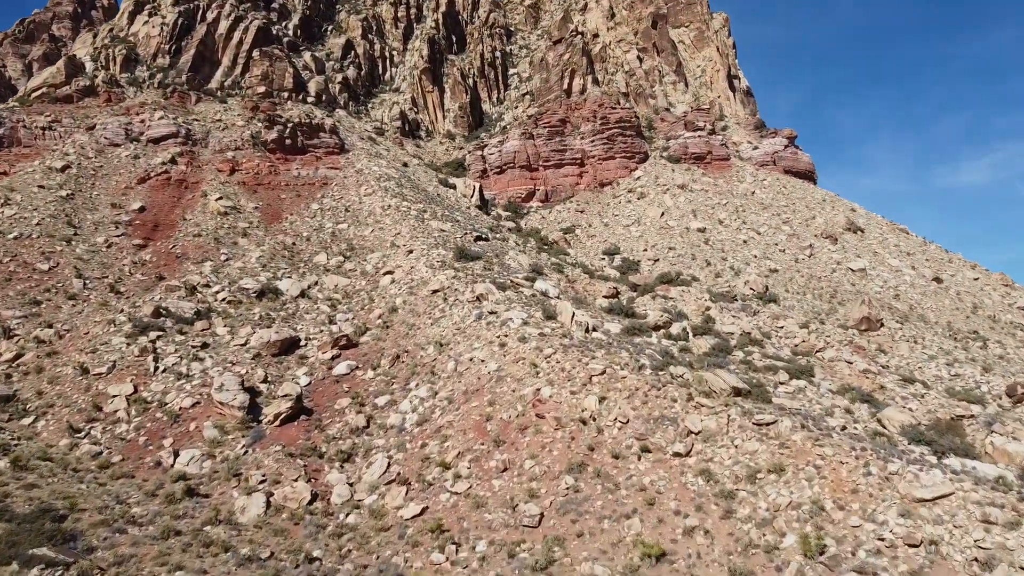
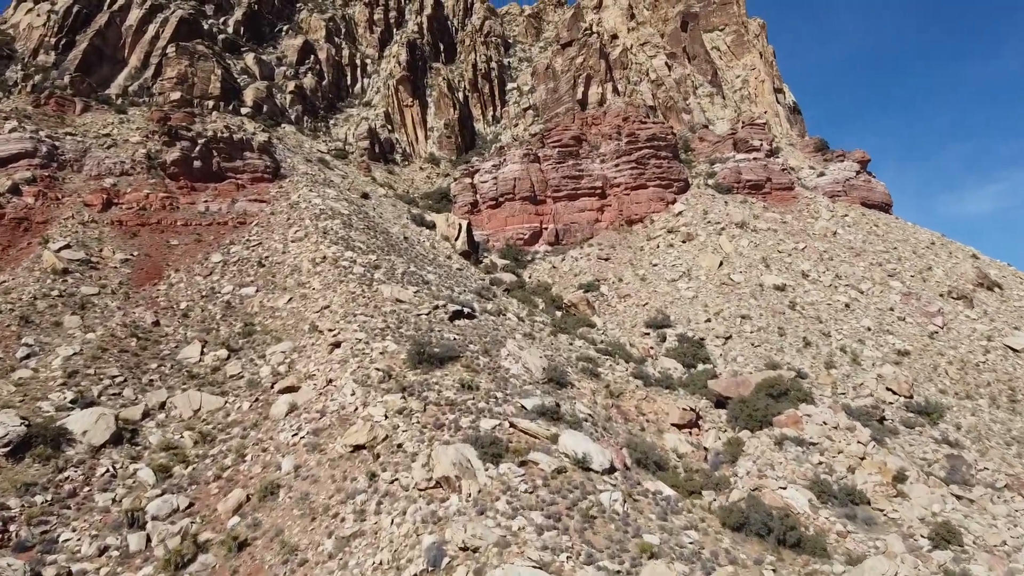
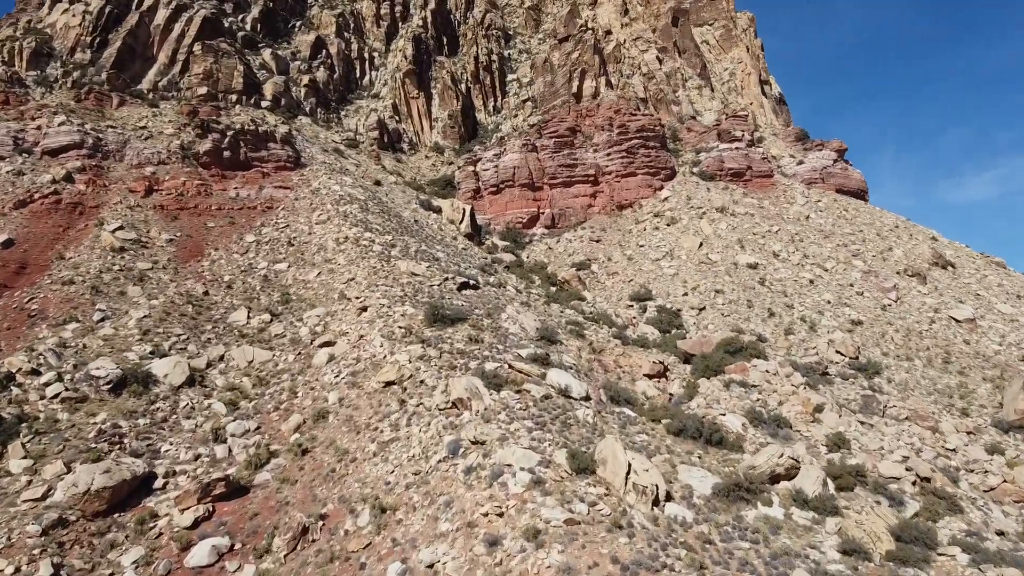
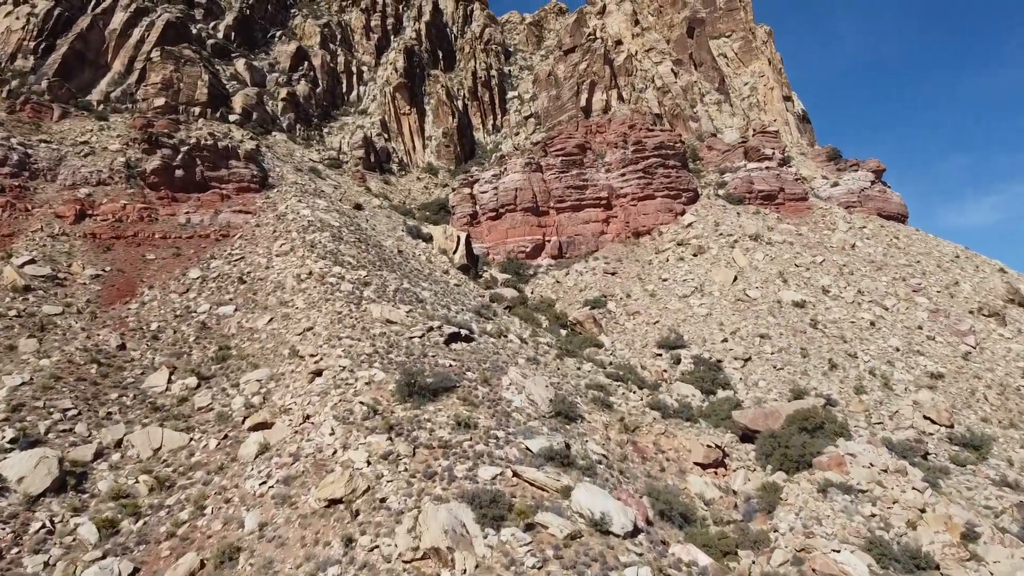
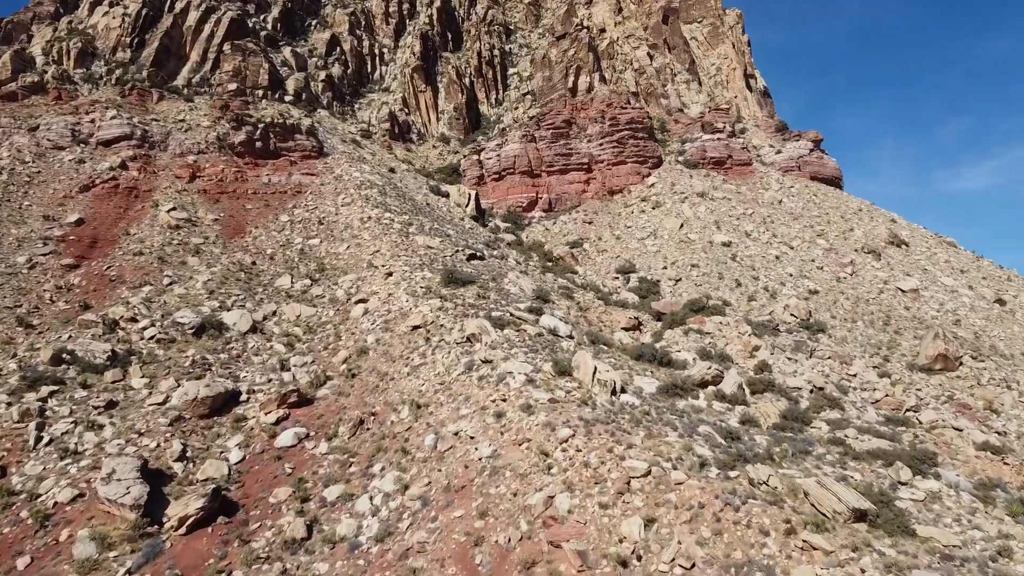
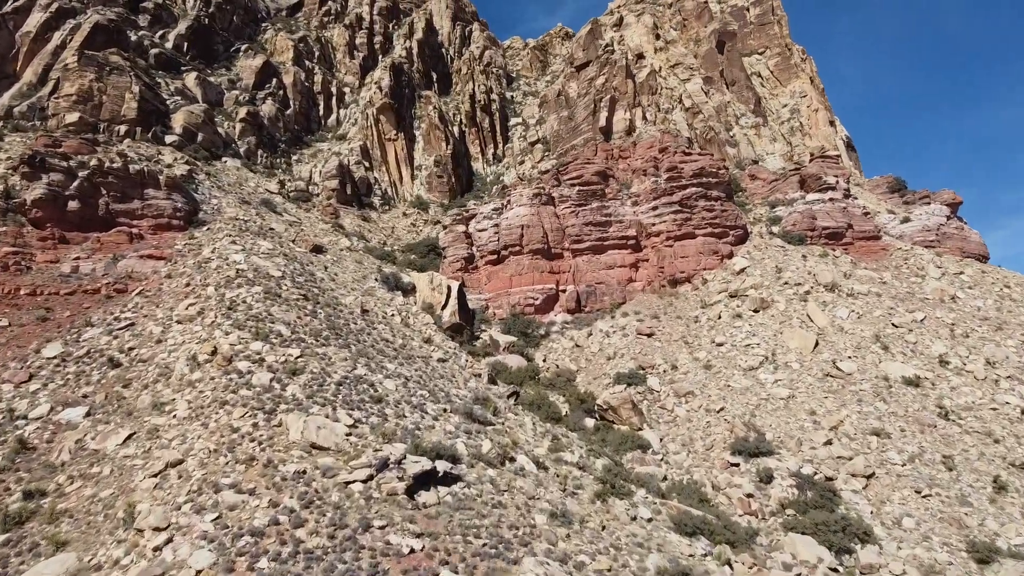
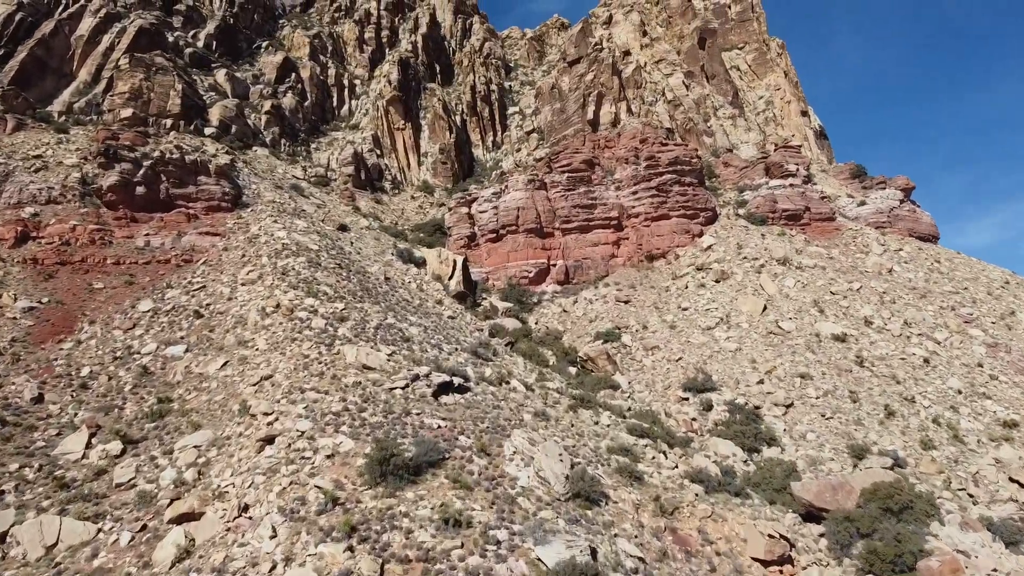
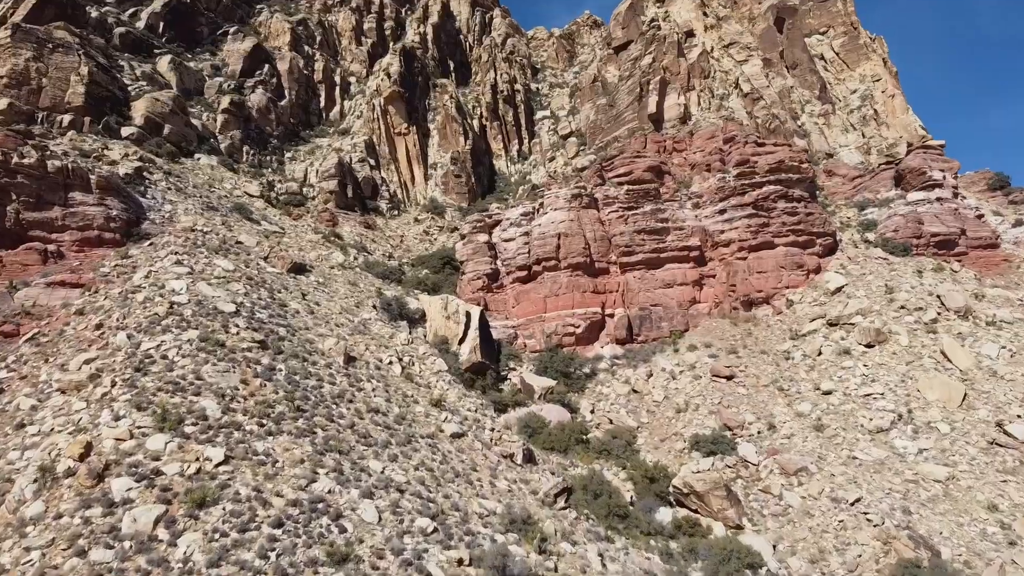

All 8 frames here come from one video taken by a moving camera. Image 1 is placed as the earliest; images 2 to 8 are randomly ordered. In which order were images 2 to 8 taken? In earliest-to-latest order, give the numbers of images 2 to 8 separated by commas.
5, 3, 2, 4, 7, 6, 8
